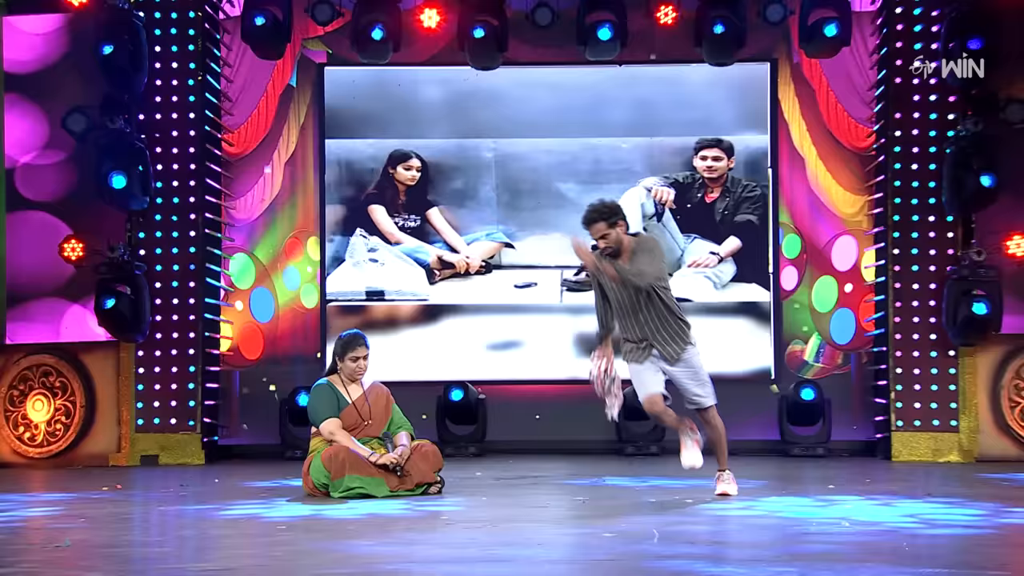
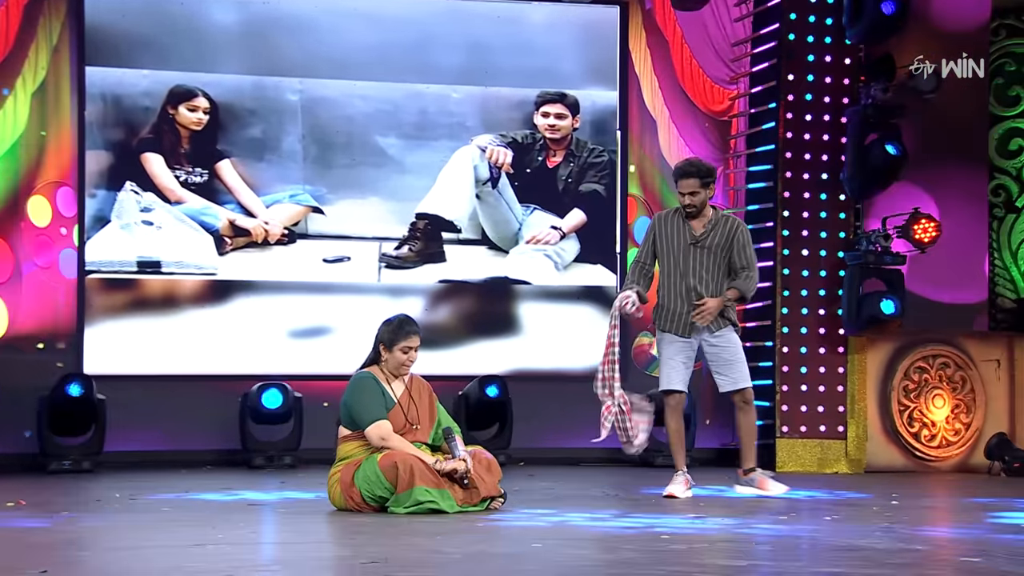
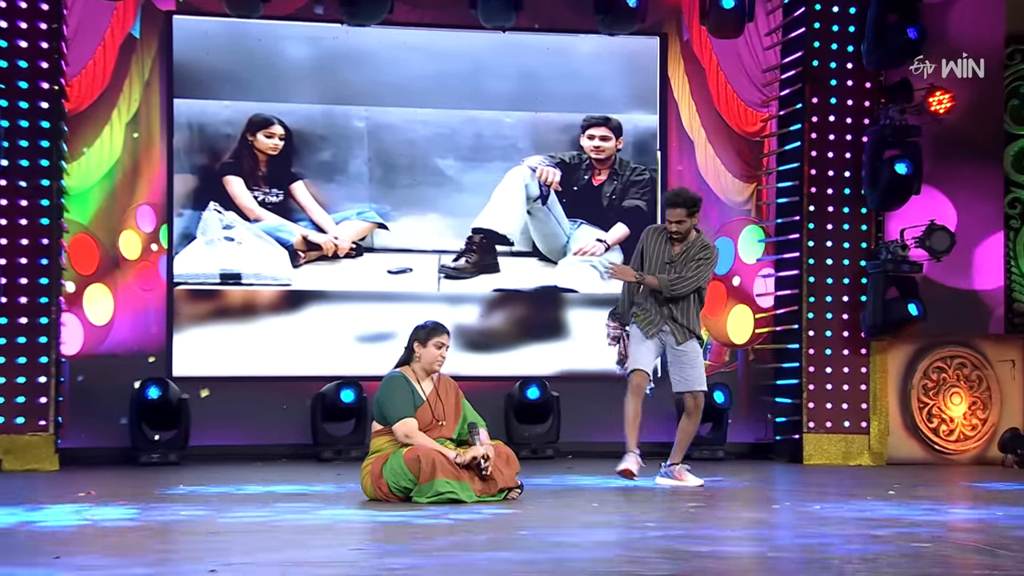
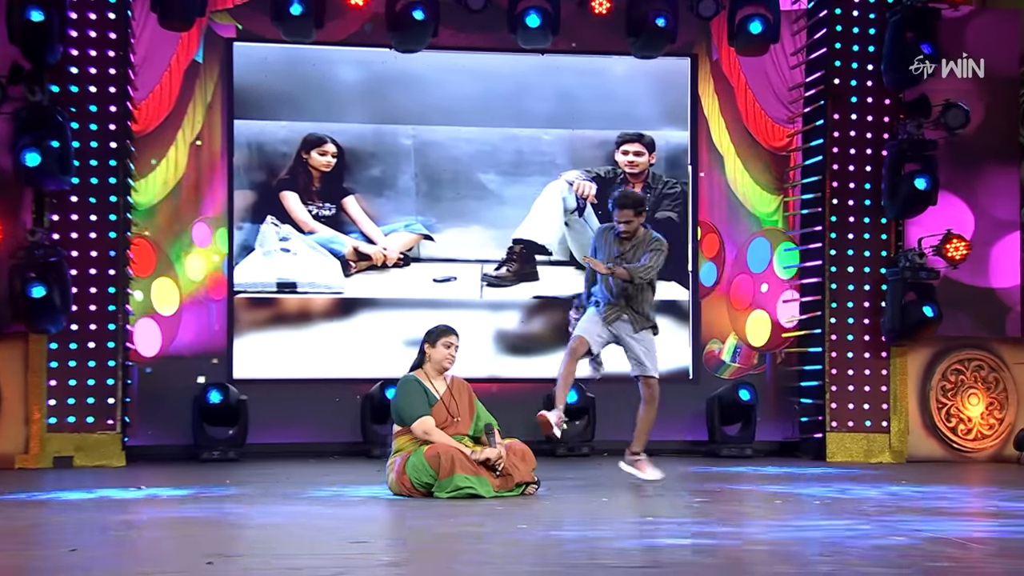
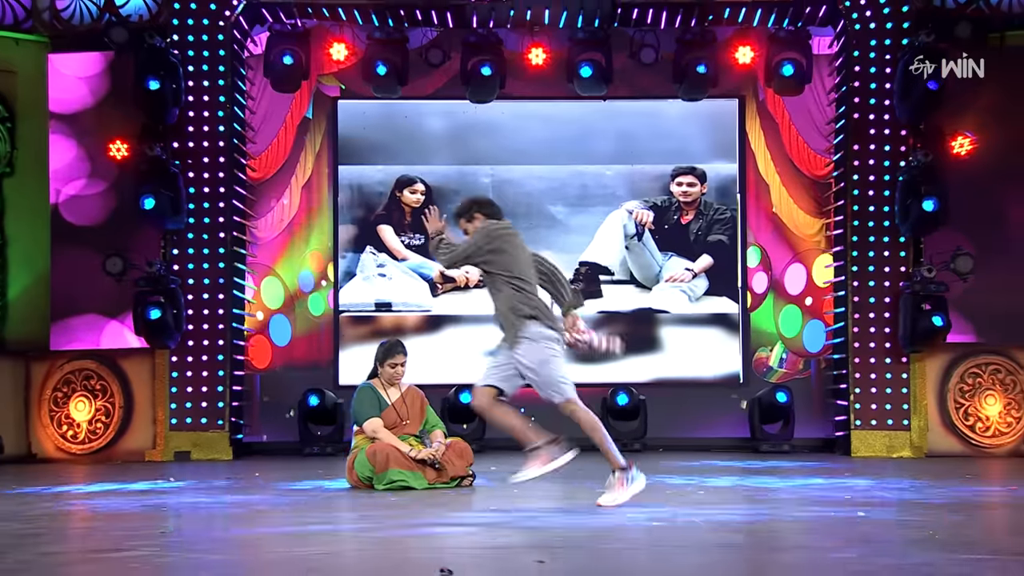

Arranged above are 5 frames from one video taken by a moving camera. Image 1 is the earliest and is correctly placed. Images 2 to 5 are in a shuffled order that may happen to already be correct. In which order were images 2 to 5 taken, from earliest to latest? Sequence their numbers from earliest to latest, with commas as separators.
5, 4, 3, 2
